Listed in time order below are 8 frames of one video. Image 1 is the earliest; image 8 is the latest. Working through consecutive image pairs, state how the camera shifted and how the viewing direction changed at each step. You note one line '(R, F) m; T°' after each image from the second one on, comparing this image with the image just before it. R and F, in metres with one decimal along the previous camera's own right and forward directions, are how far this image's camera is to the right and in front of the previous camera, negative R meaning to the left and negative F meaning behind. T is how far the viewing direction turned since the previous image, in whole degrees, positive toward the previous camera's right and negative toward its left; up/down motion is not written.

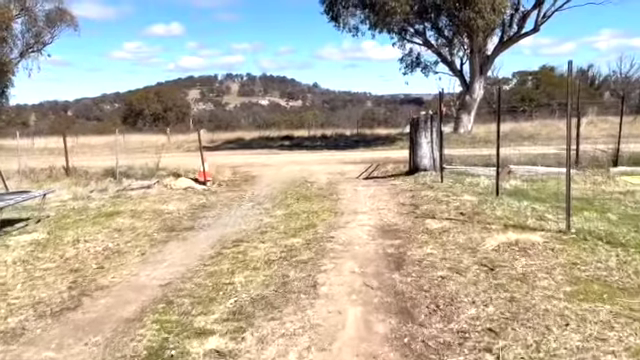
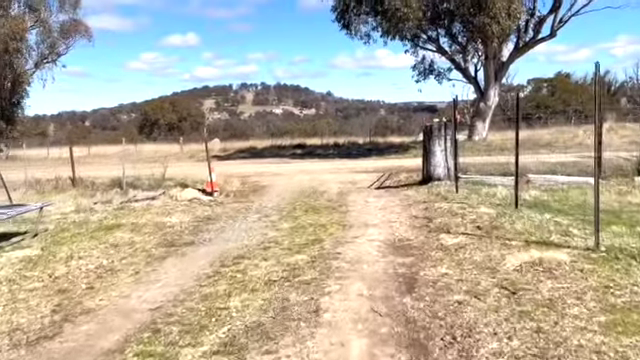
(+0.1, +0.6) m; -2°
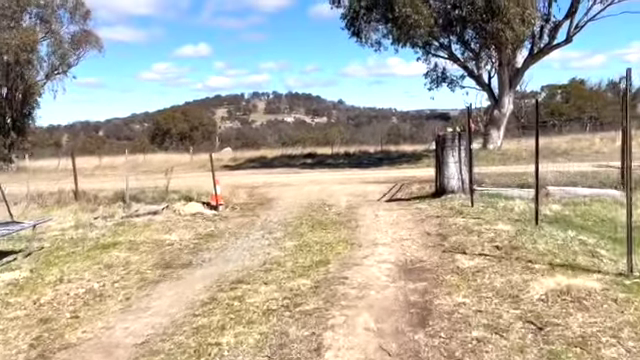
(+0.1, +0.6) m; -1°
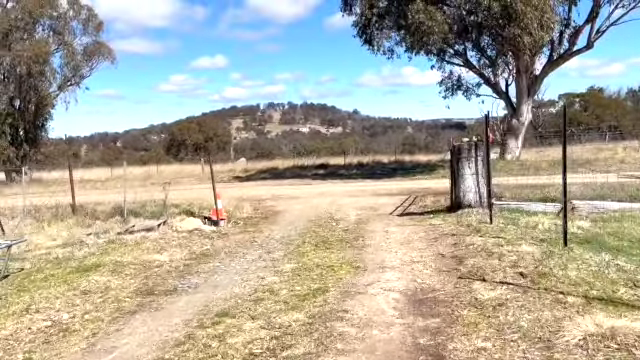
(+0.3, +1.0) m; -2°
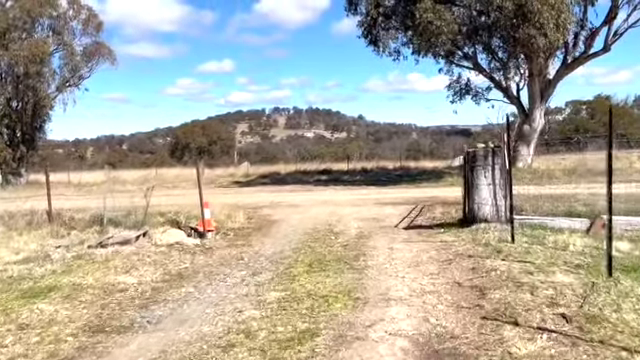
(+0.2, +1.6) m; 0°
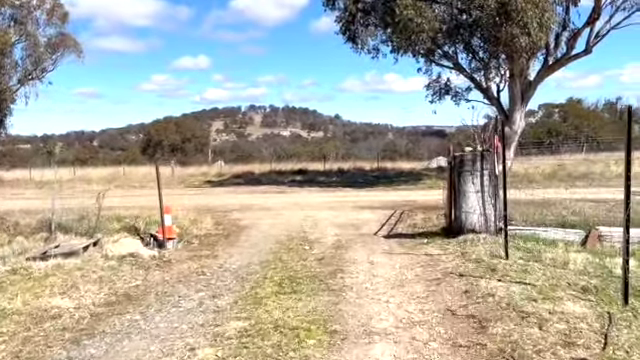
(+0.1, +1.2) m; +3°
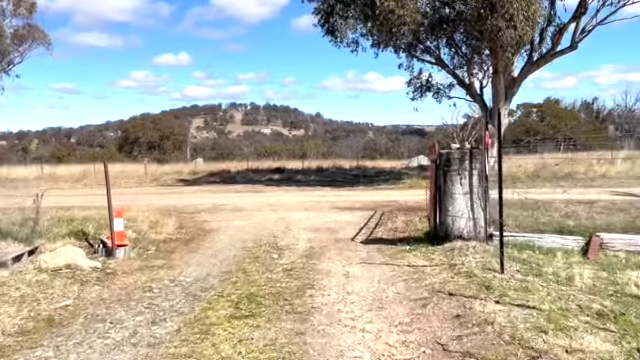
(+0.2, +1.4) m; +2°
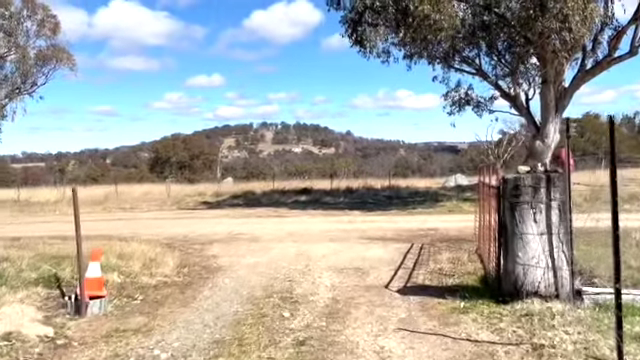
(+0.1, +2.5) m; -3°
